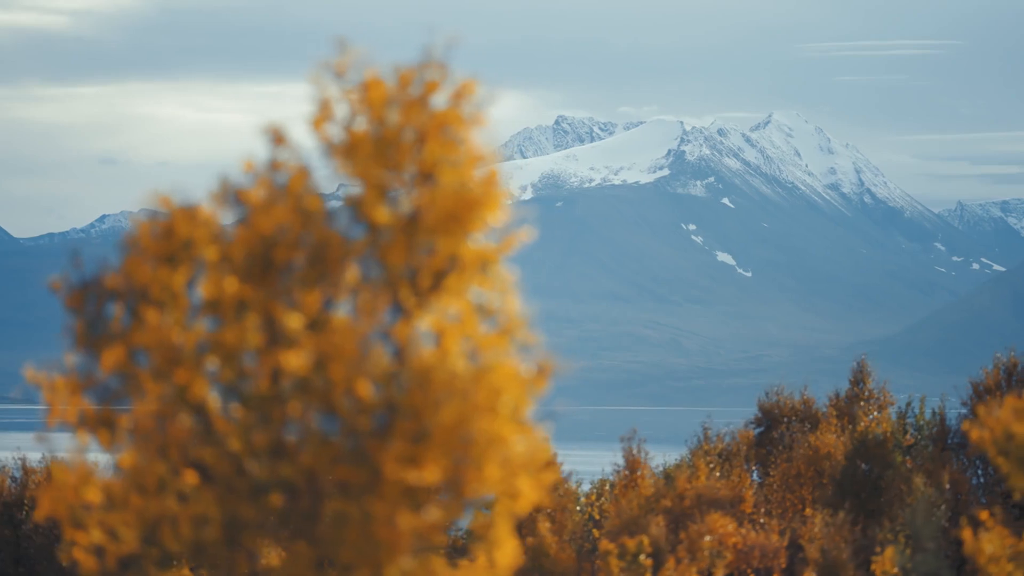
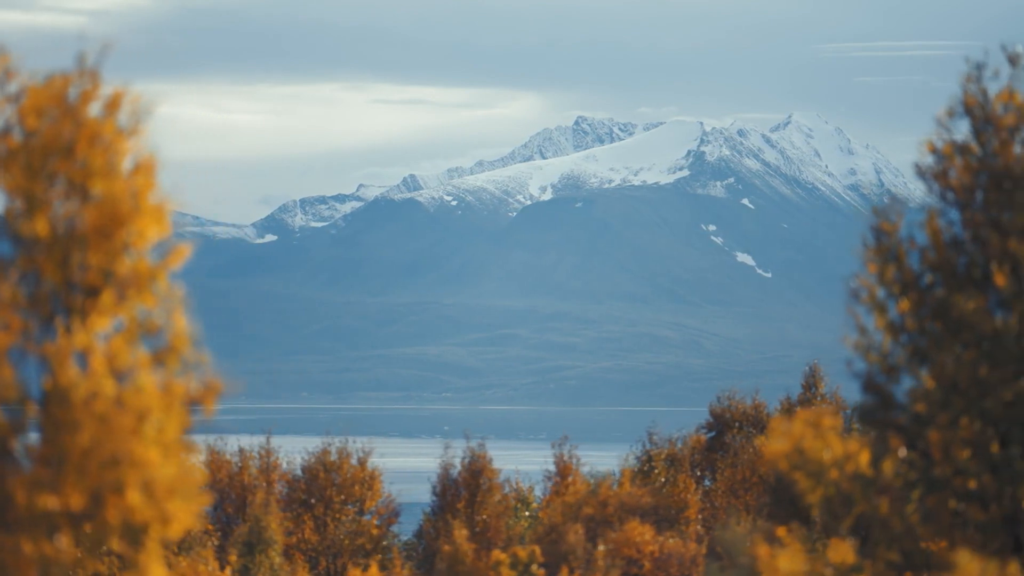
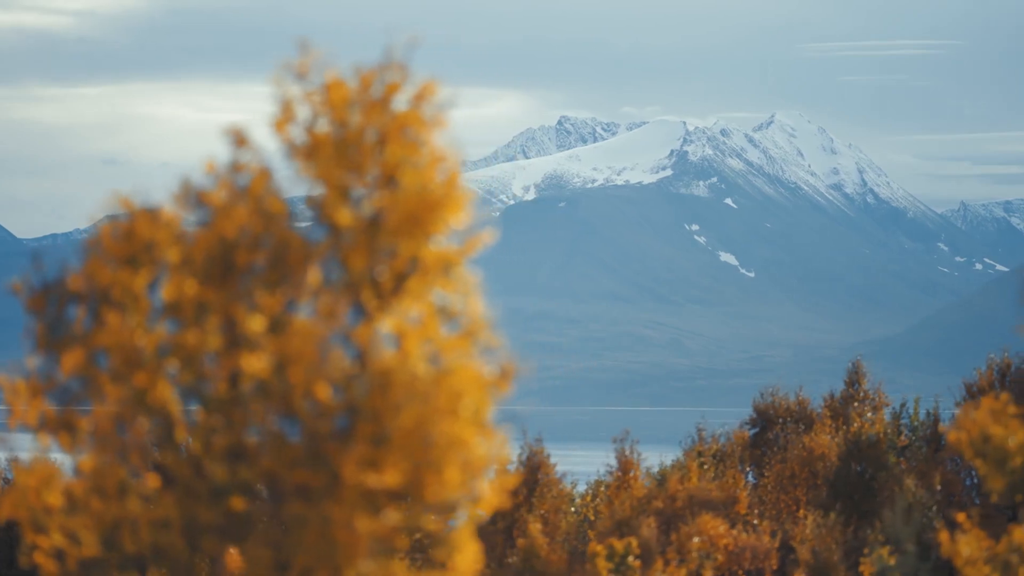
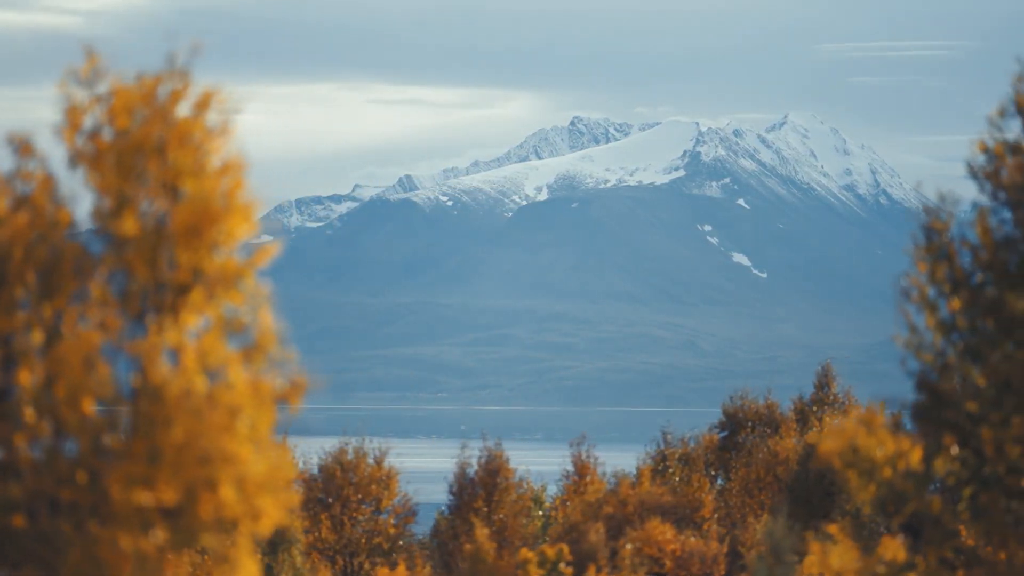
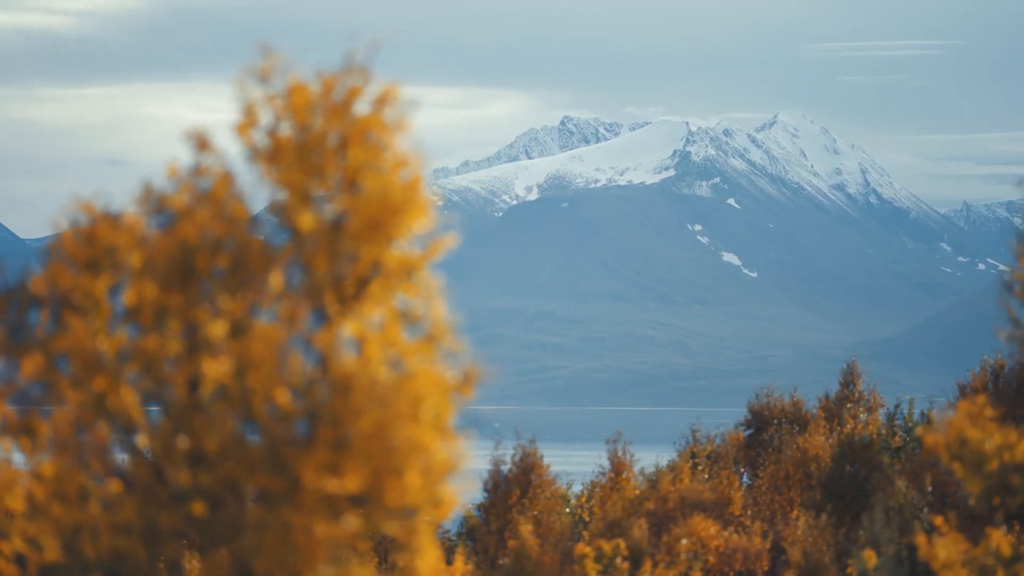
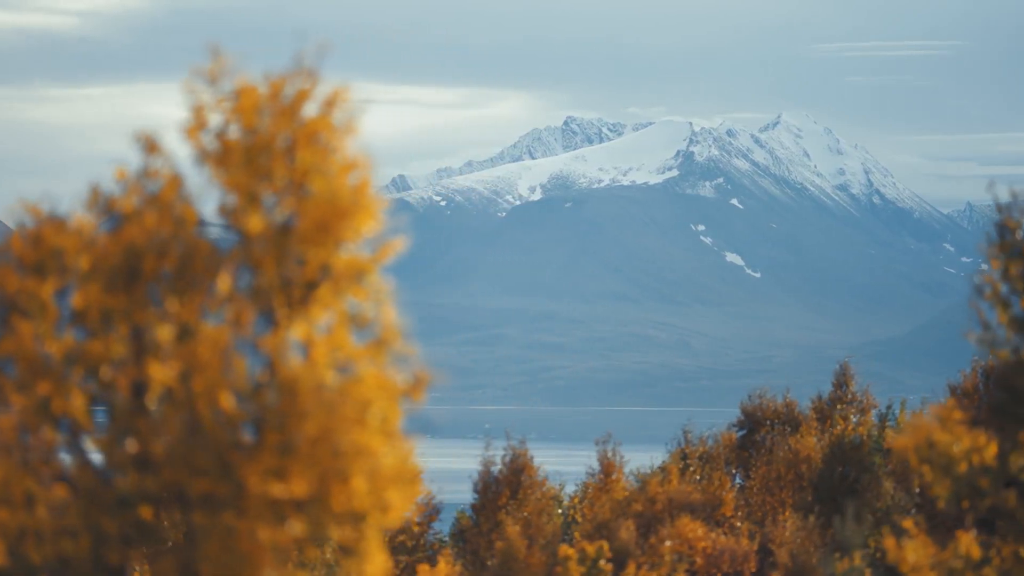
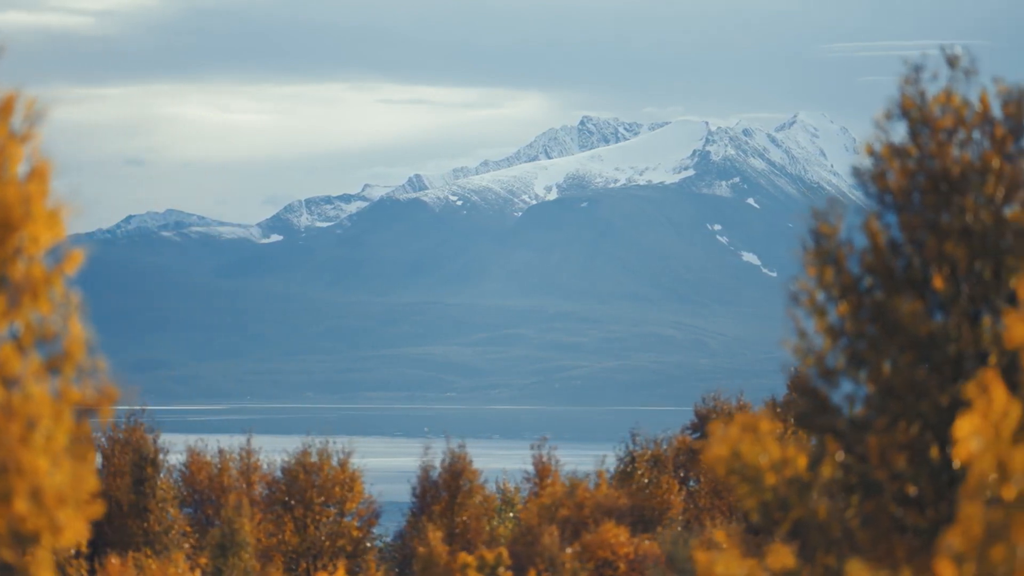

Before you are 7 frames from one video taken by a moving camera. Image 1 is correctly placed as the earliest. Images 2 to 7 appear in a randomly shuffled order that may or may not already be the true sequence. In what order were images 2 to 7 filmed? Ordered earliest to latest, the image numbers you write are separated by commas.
3, 5, 6, 4, 2, 7
